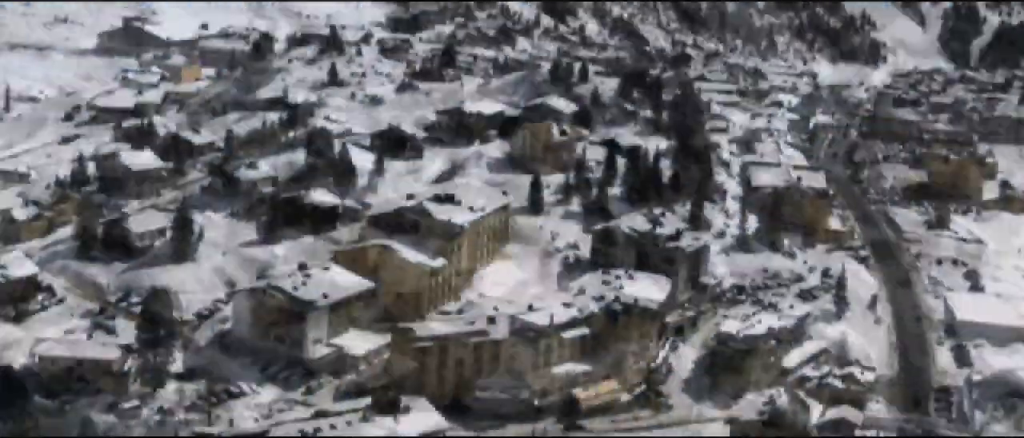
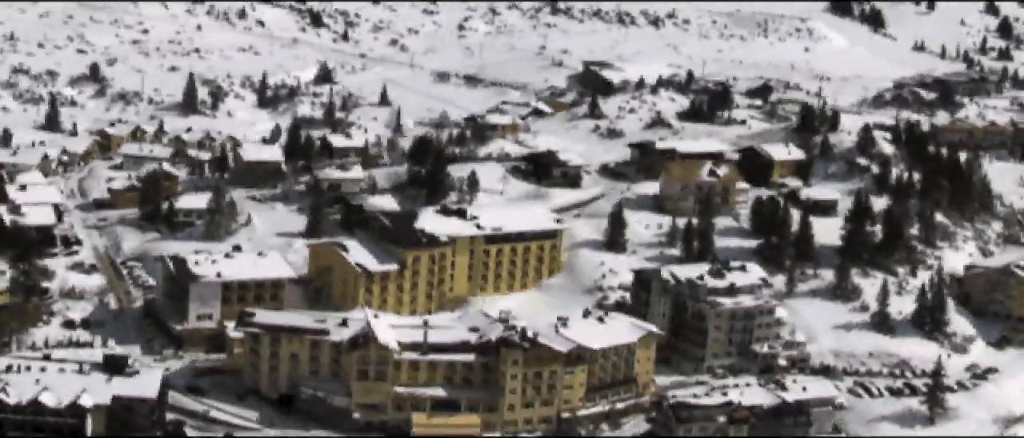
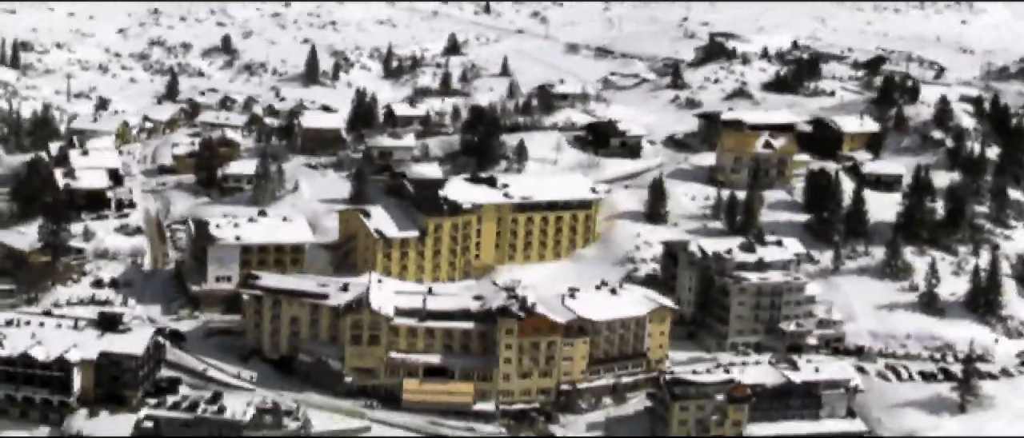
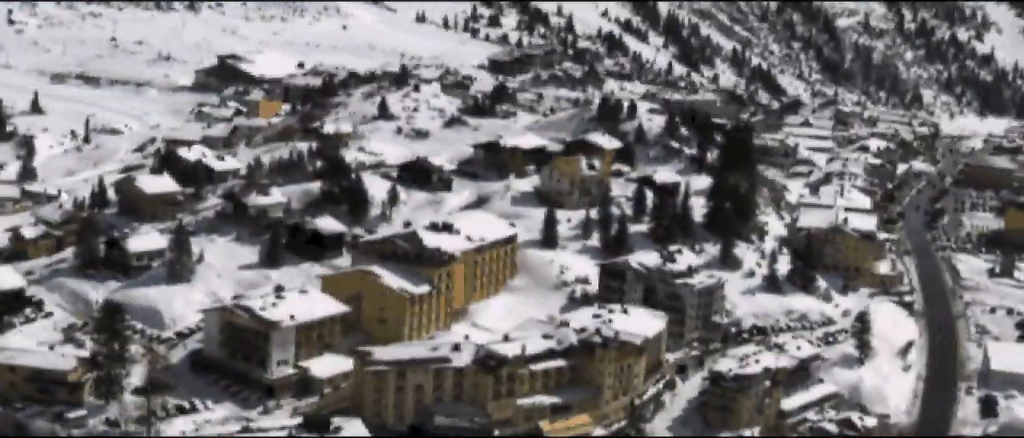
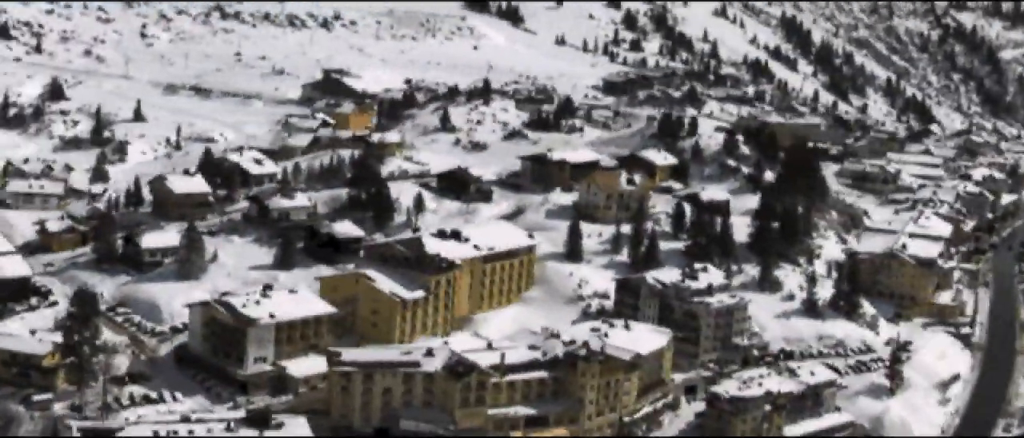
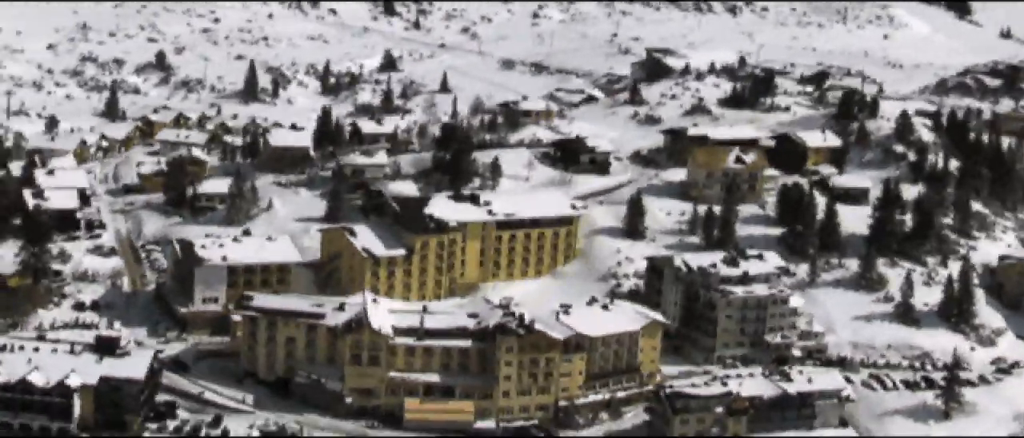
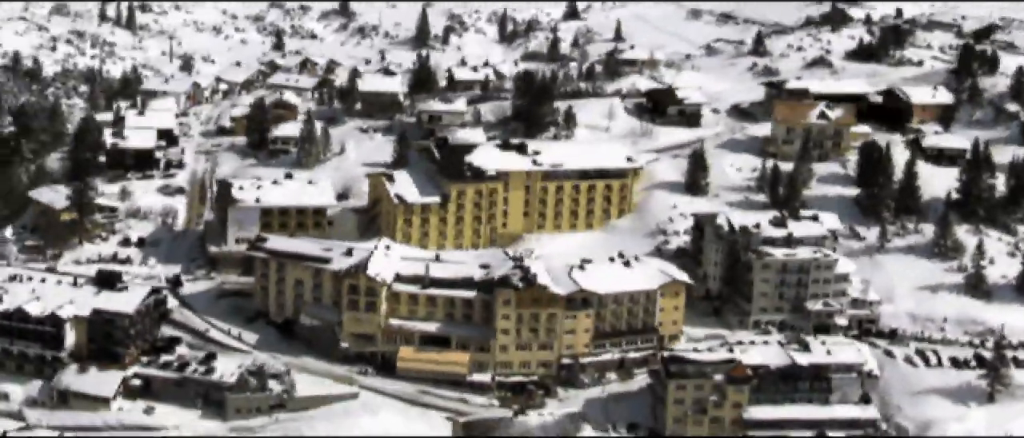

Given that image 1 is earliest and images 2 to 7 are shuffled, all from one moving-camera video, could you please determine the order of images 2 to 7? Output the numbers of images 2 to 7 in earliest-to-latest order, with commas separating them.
4, 5, 2, 6, 3, 7
